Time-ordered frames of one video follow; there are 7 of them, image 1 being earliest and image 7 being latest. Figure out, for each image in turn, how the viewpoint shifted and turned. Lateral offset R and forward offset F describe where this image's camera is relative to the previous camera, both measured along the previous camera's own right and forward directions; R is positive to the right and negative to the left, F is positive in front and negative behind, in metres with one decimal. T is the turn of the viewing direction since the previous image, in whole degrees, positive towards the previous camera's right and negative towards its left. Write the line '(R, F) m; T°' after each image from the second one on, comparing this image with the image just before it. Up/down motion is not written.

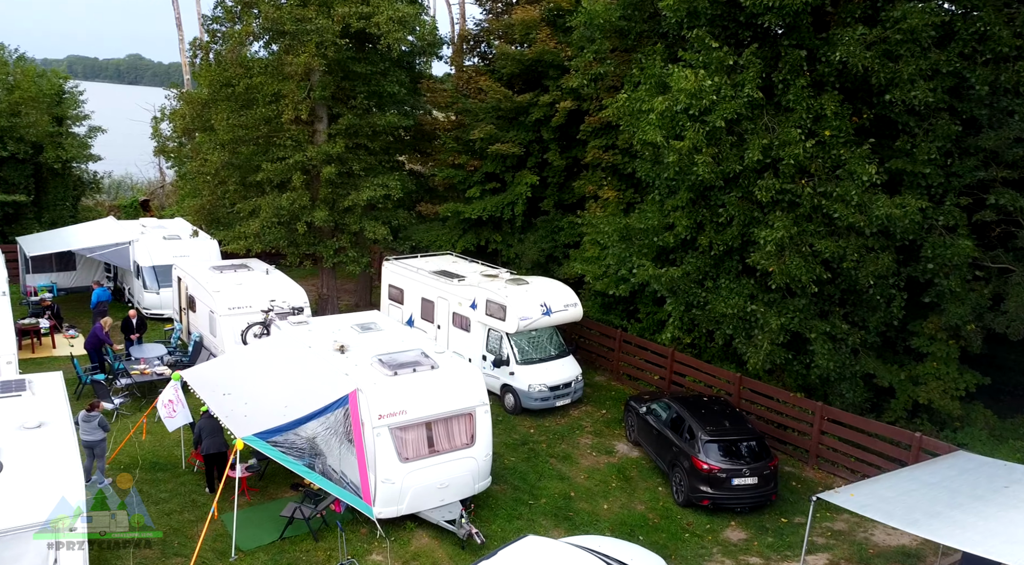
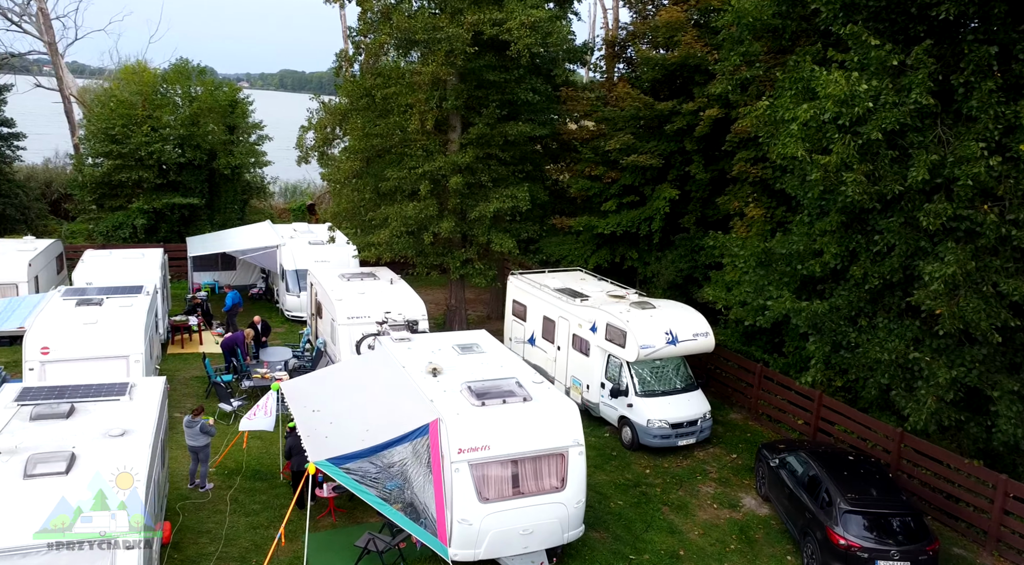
(+0.8, +1.0) m; -13°
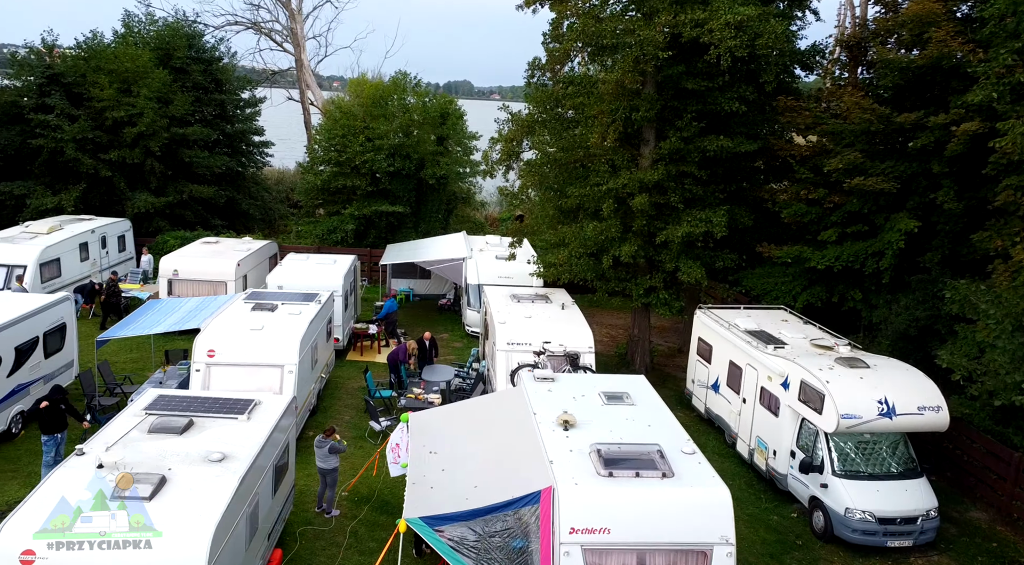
(+0.9, +1.6) m; -18°
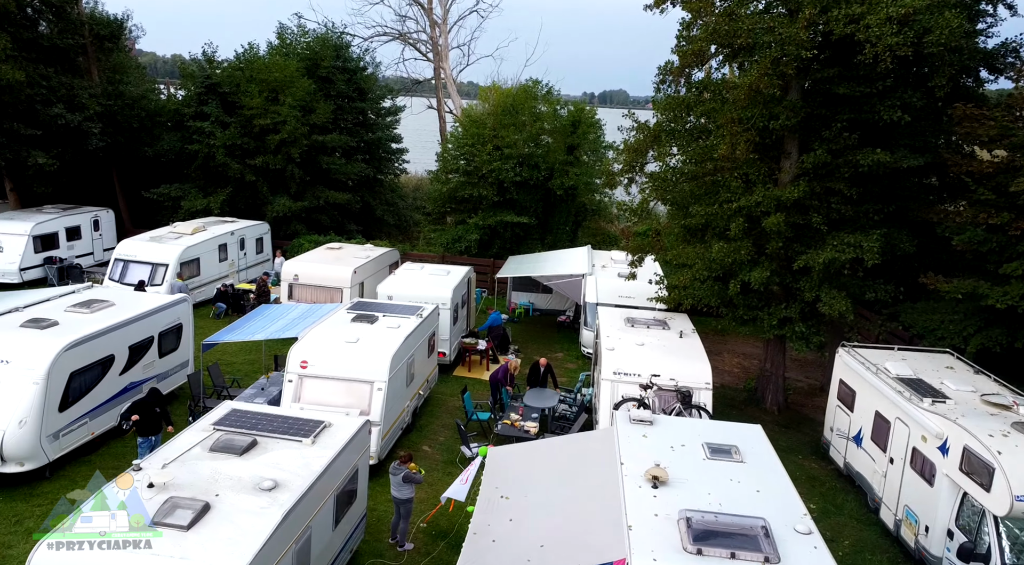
(+0.6, +1.1) m; -11°
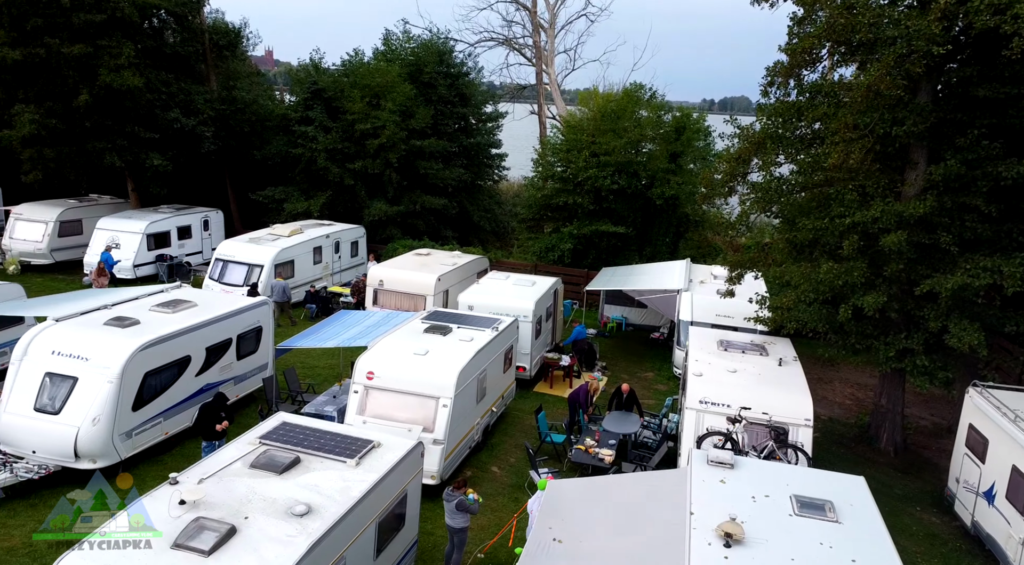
(+0.5, +0.8) m; -8°
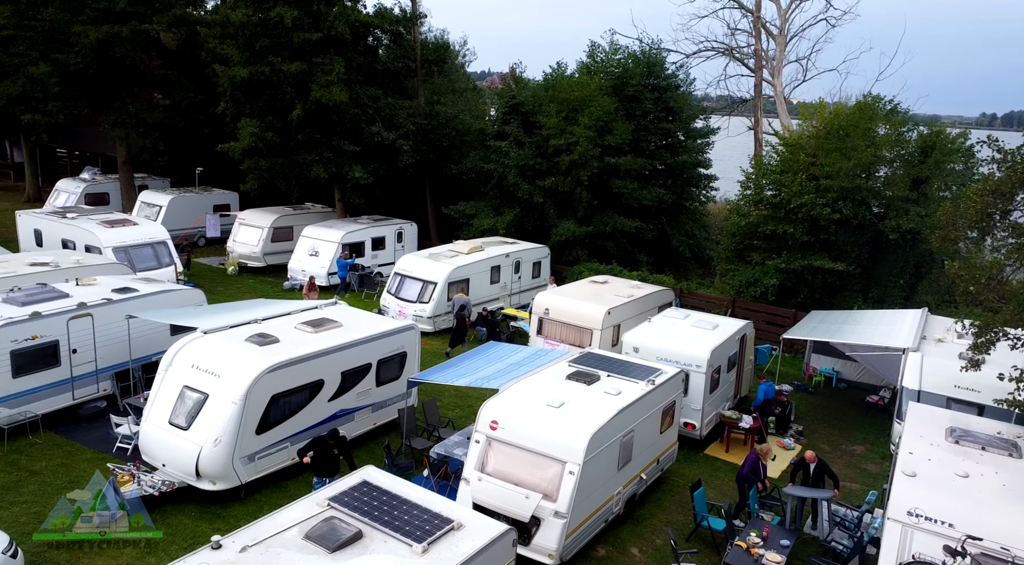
(+0.8, +1.8) m; -17°
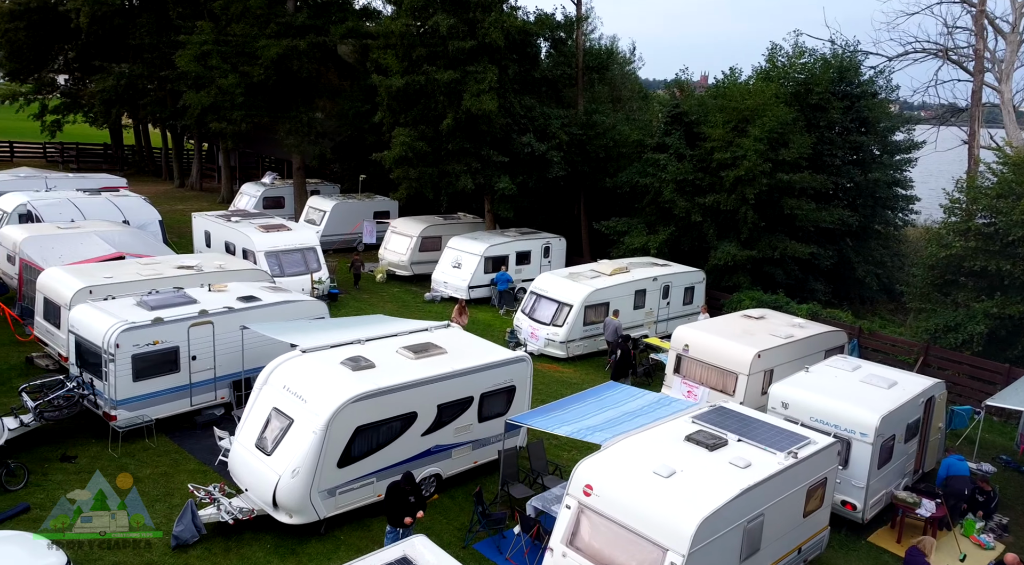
(+0.8, +1.5) m; -14°
